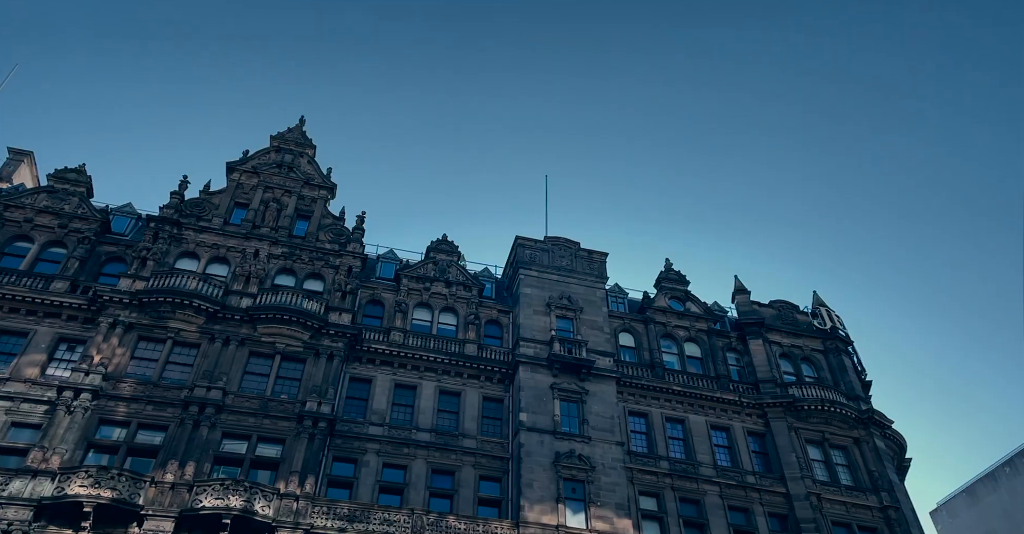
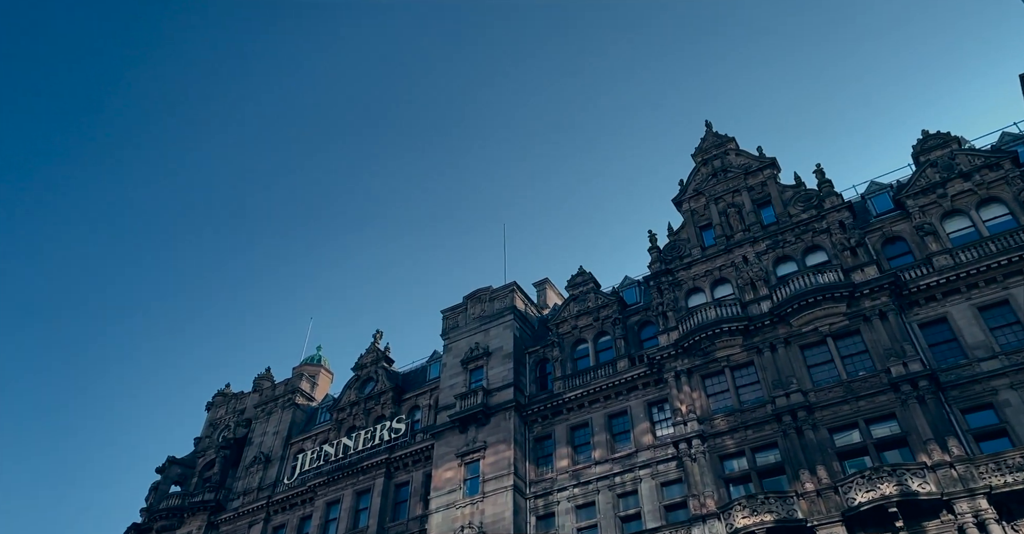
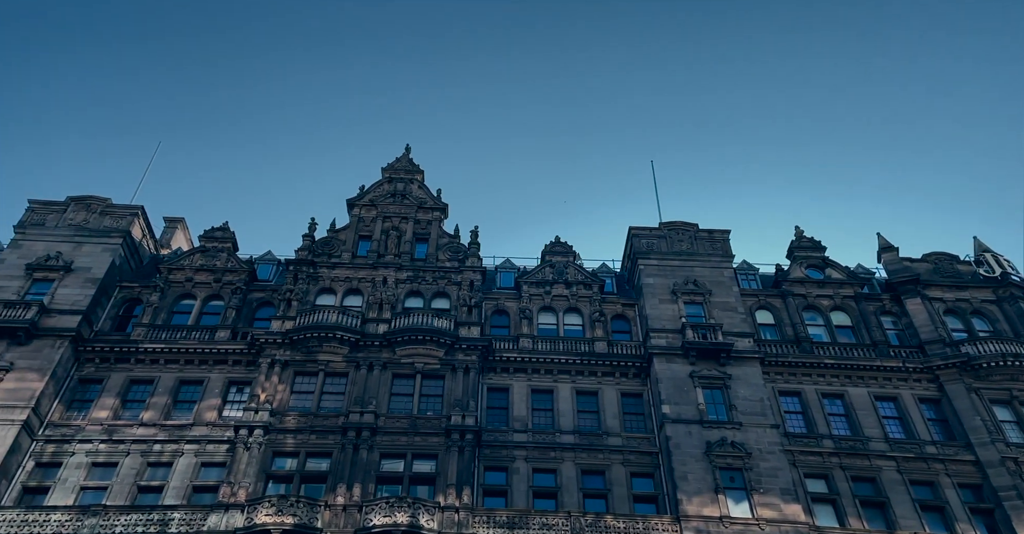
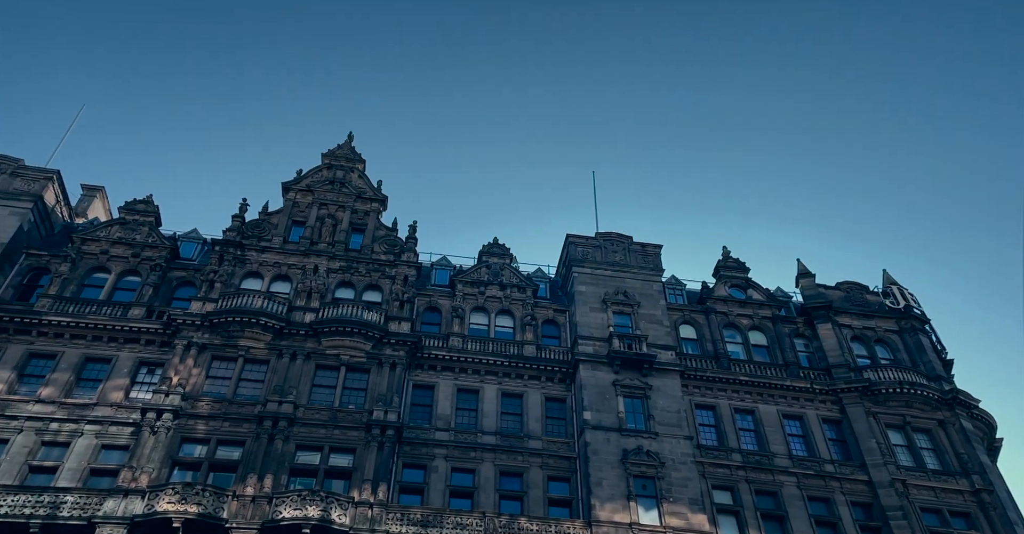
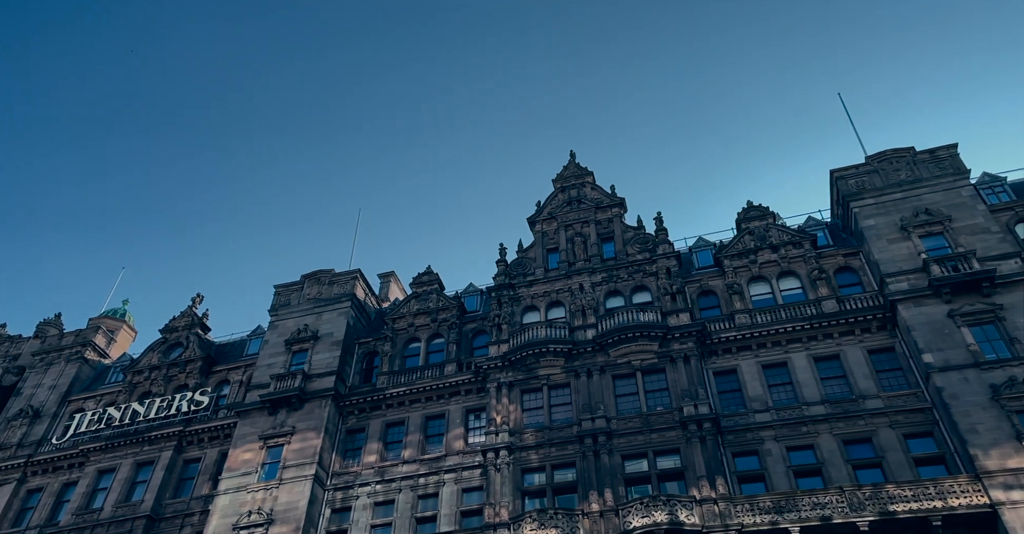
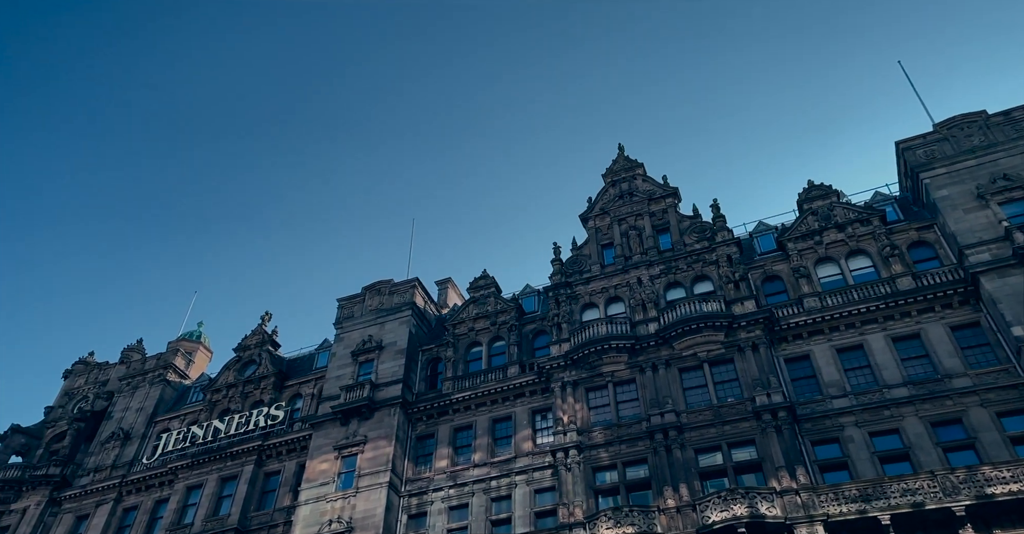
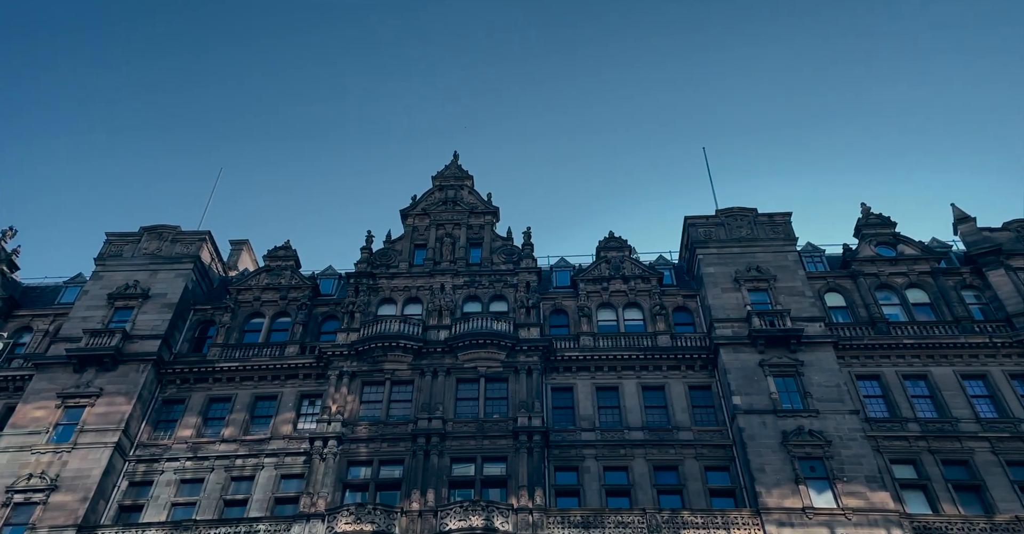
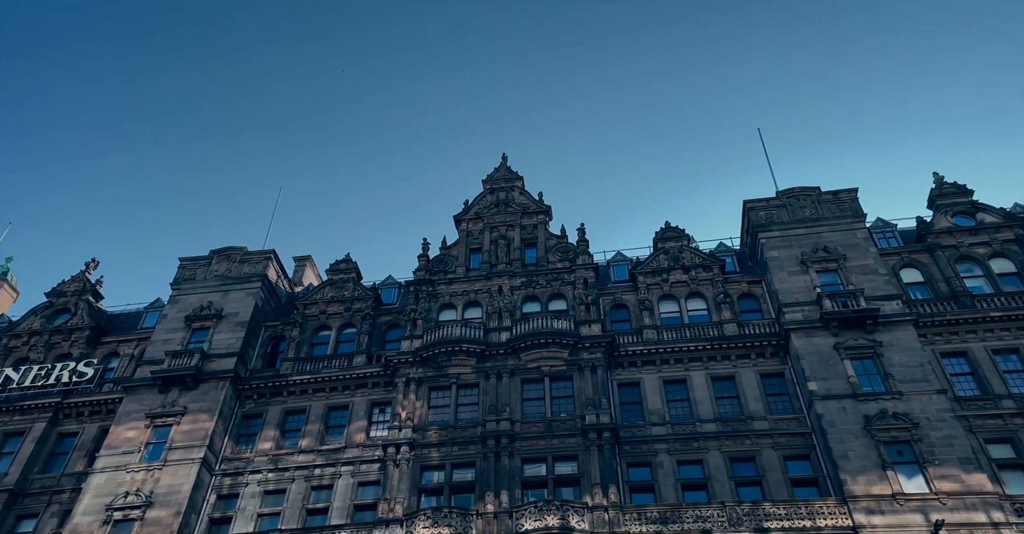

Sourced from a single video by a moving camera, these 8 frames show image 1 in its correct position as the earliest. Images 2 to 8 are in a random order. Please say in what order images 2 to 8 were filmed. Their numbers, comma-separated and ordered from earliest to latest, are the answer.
4, 3, 7, 8, 5, 6, 2
